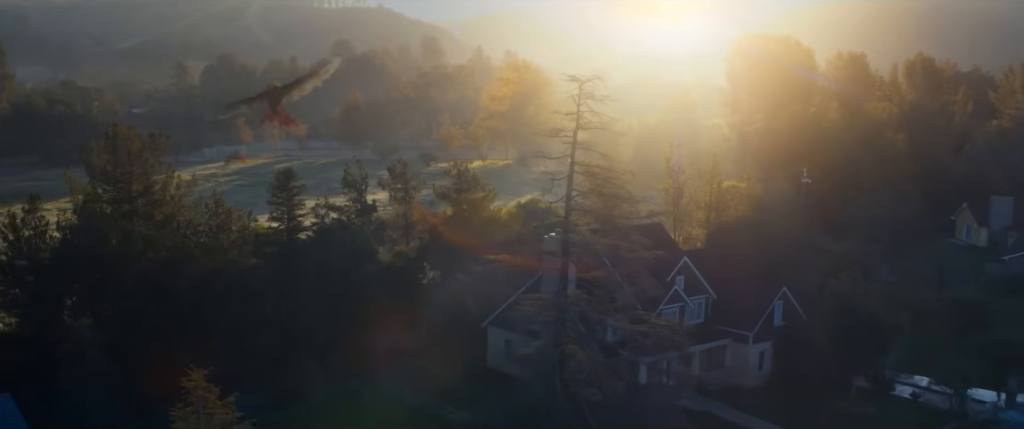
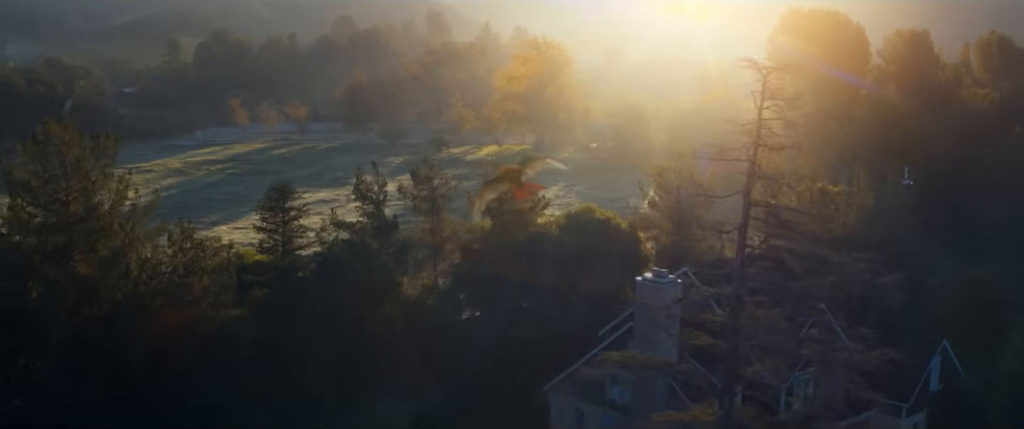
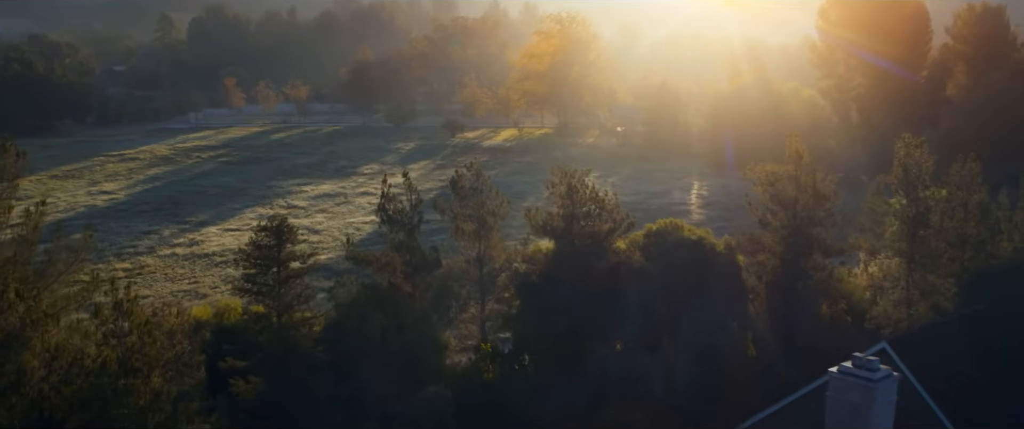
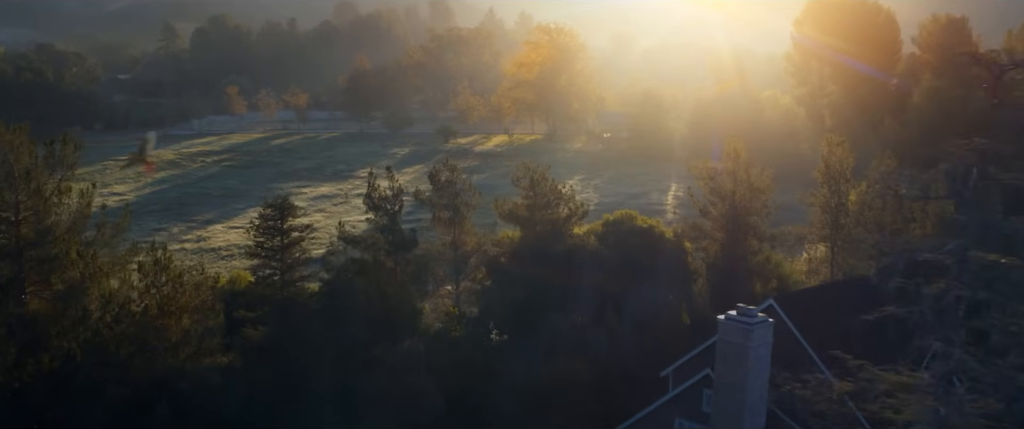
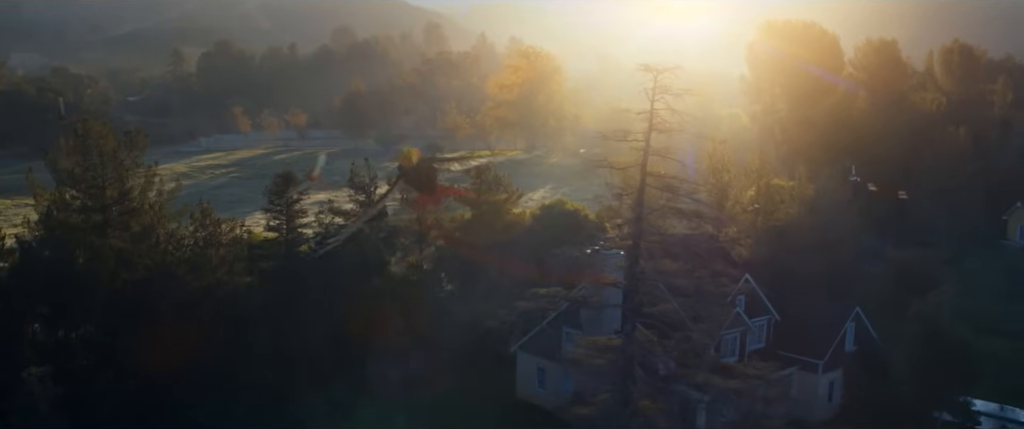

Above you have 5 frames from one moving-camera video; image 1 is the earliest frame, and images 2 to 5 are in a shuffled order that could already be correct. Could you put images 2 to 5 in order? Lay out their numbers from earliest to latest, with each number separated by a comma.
5, 2, 4, 3
